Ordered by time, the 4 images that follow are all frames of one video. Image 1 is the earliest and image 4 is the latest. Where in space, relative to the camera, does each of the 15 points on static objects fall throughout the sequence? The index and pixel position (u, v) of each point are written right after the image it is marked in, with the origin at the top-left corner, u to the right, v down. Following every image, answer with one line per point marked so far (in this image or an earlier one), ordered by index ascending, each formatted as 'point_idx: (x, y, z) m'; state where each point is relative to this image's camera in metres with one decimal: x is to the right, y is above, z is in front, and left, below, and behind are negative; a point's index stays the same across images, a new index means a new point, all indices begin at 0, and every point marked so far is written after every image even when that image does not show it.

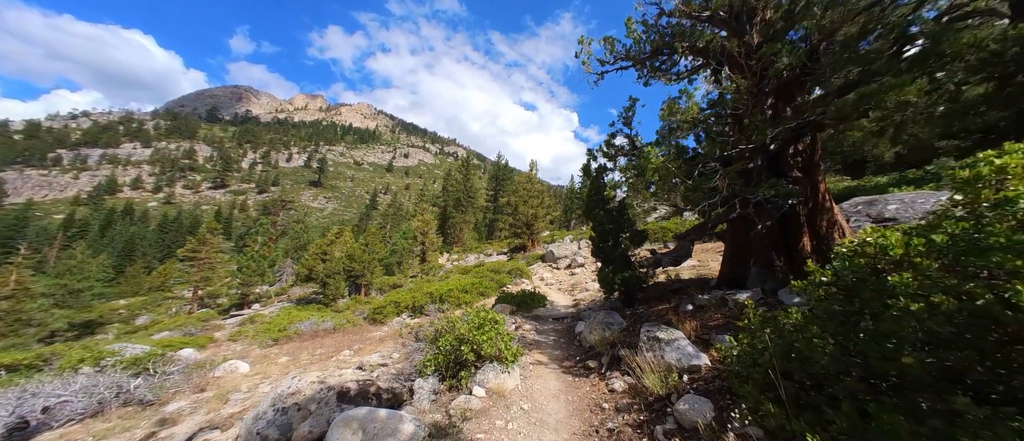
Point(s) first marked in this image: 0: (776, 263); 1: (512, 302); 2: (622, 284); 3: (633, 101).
0: (+5.3, -0.8, +5.9) m
1: (0.0, -3.3, +11.6) m
2: (+2.8, -1.6, +7.4) m
3: (+3.0, +2.9, +7.3) m
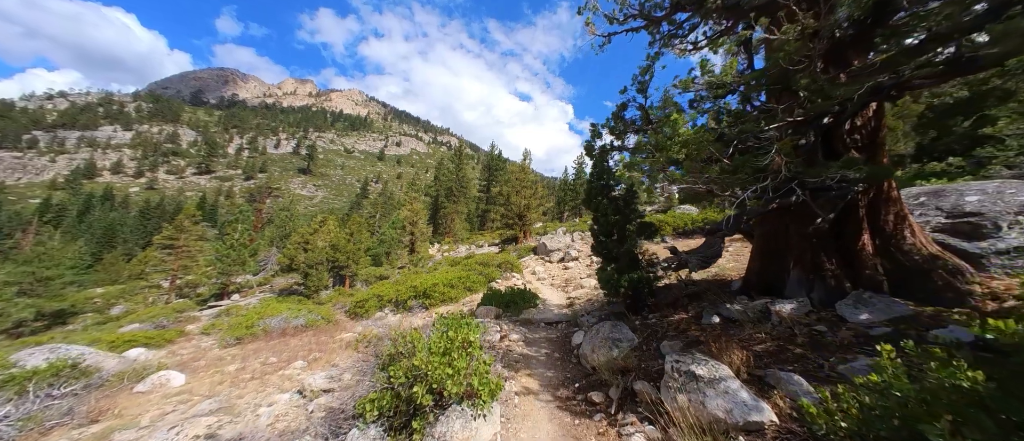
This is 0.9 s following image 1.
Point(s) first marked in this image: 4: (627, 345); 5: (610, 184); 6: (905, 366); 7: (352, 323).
0: (+5.0, -0.7, +4.7) m
1: (-0.5, -2.9, +10.4) m
2: (+2.4, -1.4, +6.2) m
3: (+2.7, +3.1, +5.9) m
4: (+1.7, -1.9, +4.5) m
5: (+2.3, +0.8, +7.0) m
6: (+2.5, -0.9, +1.9) m
7: (-8.6, -5.5, +16.1) m
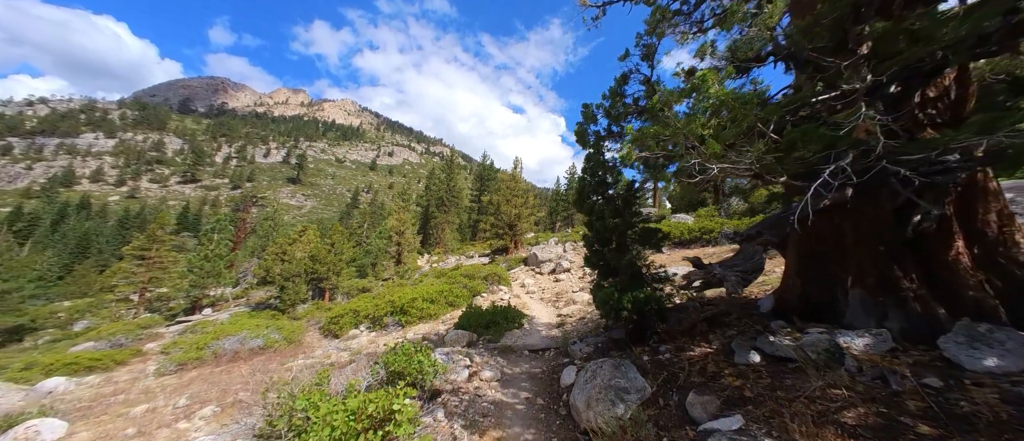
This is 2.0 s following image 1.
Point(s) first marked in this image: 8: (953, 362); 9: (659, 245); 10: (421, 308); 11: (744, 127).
0: (+4.6, -0.7, +3.5) m
1: (-1.0, -3.1, +8.9) m
2: (+2.0, -1.5, +4.9) m
3: (+2.3, +3.1, +4.8) m
4: (+1.3, -1.9, +3.2) m
5: (+1.8, +0.7, +5.7) m
6: (+2.2, -0.9, +0.6) m
7: (-9.3, -5.9, +14.3) m
8: (+4.0, -1.3, +2.7) m
9: (+2.7, -0.4, +5.6) m
10: (-4.7, -4.5, +15.4) m
11: (+2.6, +1.0, +3.3) m
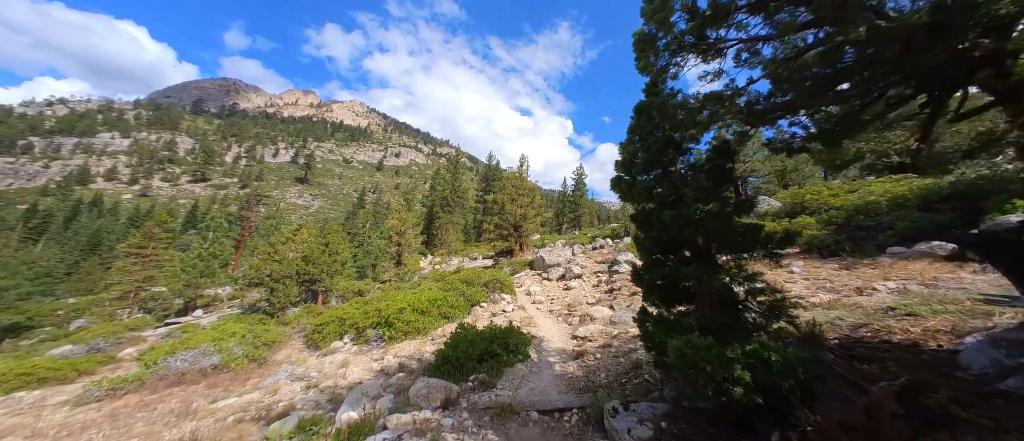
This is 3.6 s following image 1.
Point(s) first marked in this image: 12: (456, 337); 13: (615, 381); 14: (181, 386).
0: (+4.5, -0.6, +1.1) m
1: (-1.0, -3.0, +6.6) m
2: (+2.0, -1.3, +2.5) m
3: (+2.3, +3.2, +2.4) m
4: (+1.3, -1.8, +0.8) m
5: (+1.8, +0.9, +3.4) m
6: (+2.1, -0.7, -1.7) m
7: (-9.2, -5.7, +12.1) m
8: (+4.0, -1.2, +0.3) m
9: (+2.8, -0.3, +3.2) m
10: (-4.6, -4.4, +13.2) m
11: (+2.5, +1.1, +0.9) m
12: (-1.5, -3.1, +7.9) m
13: (+1.8, -2.8, +5.3) m
14: (-10.7, -5.3, +9.5) m
